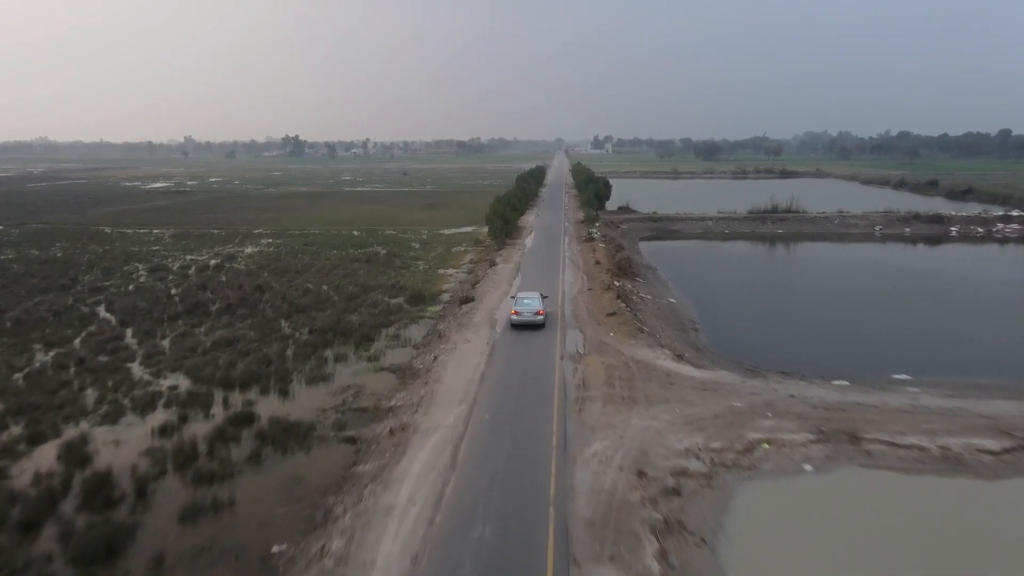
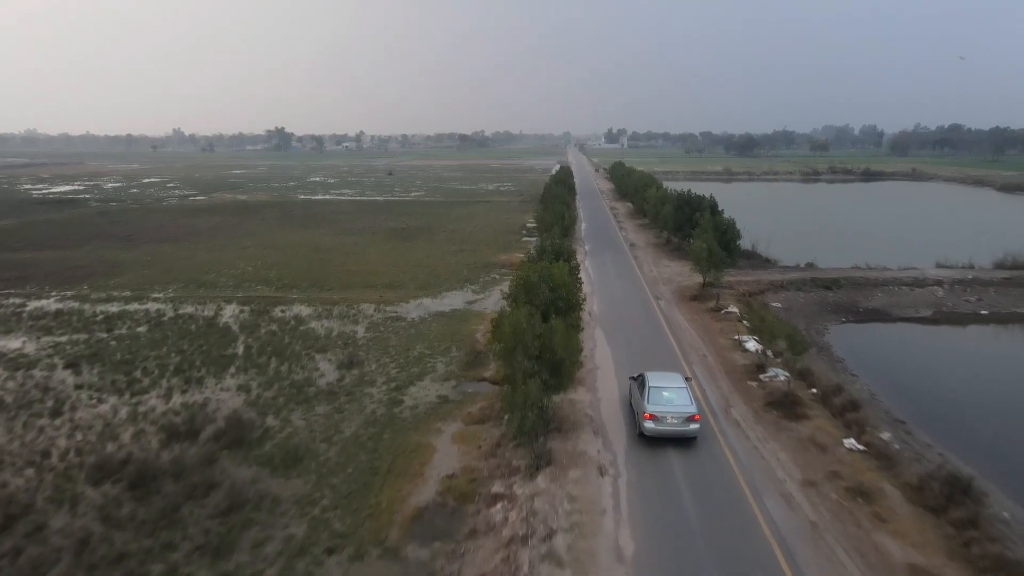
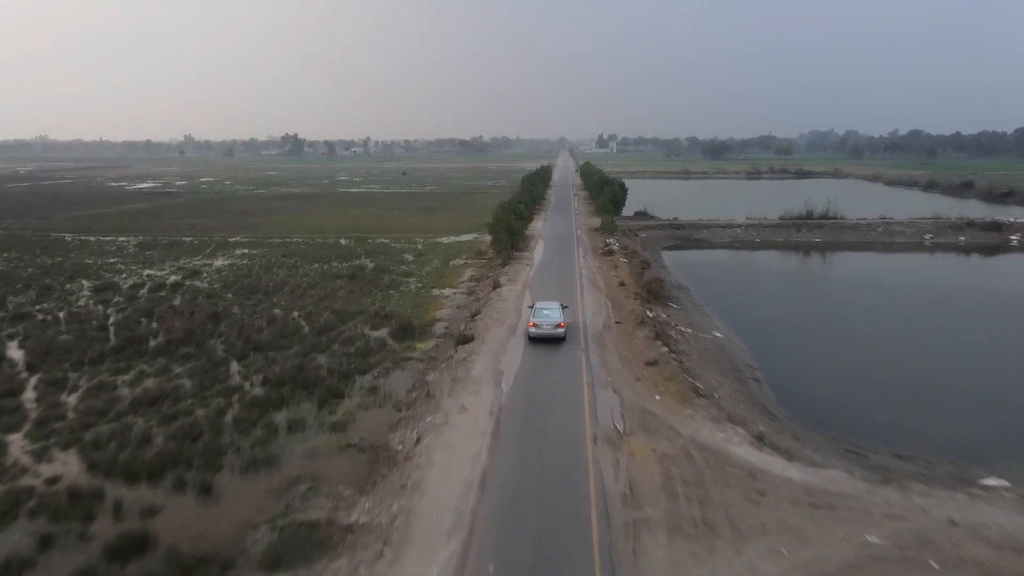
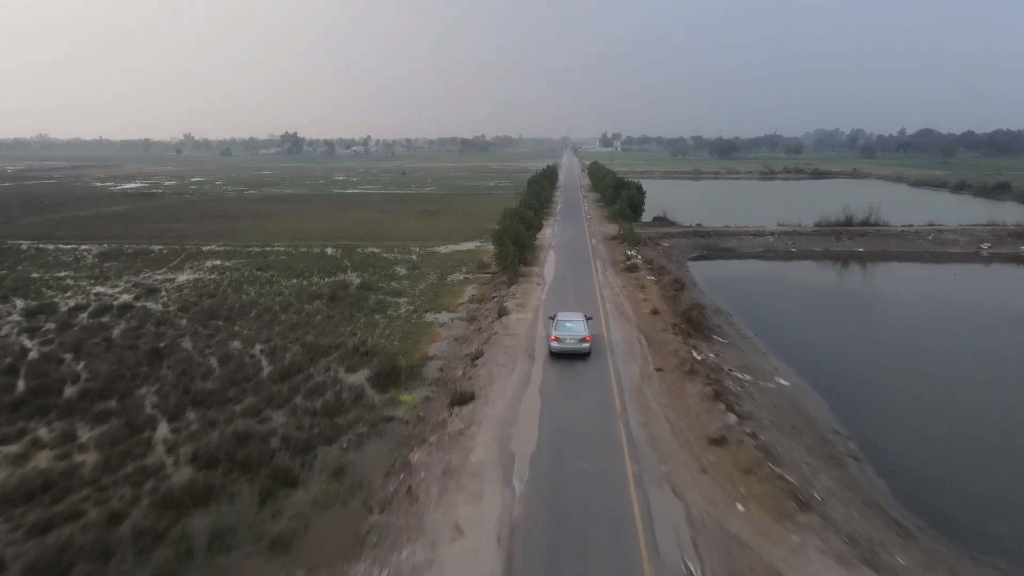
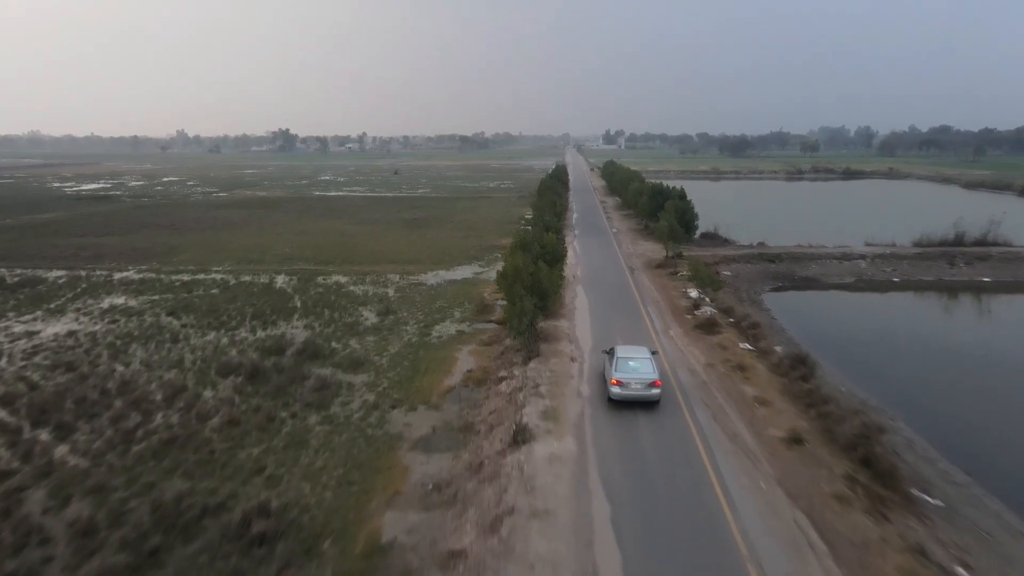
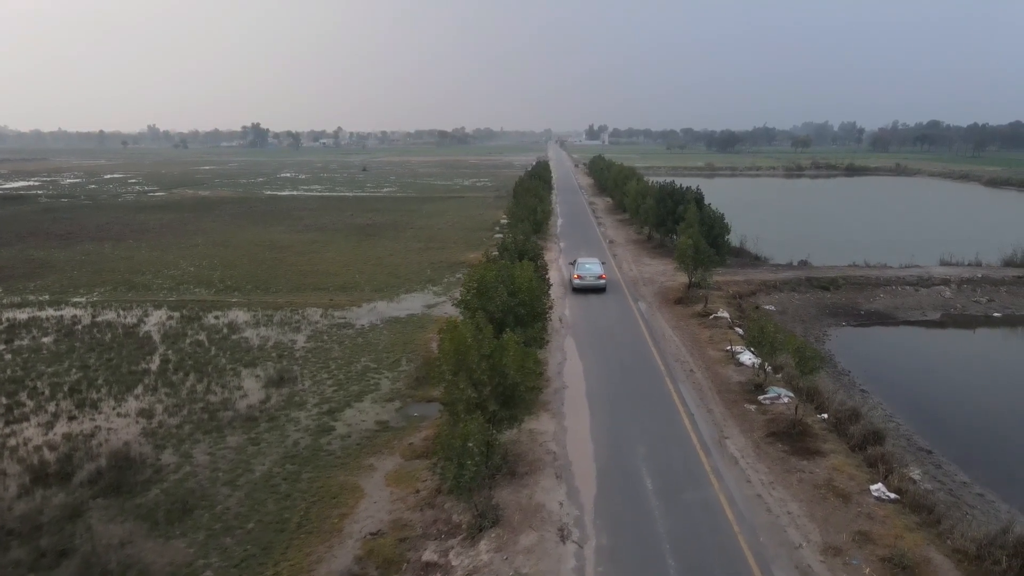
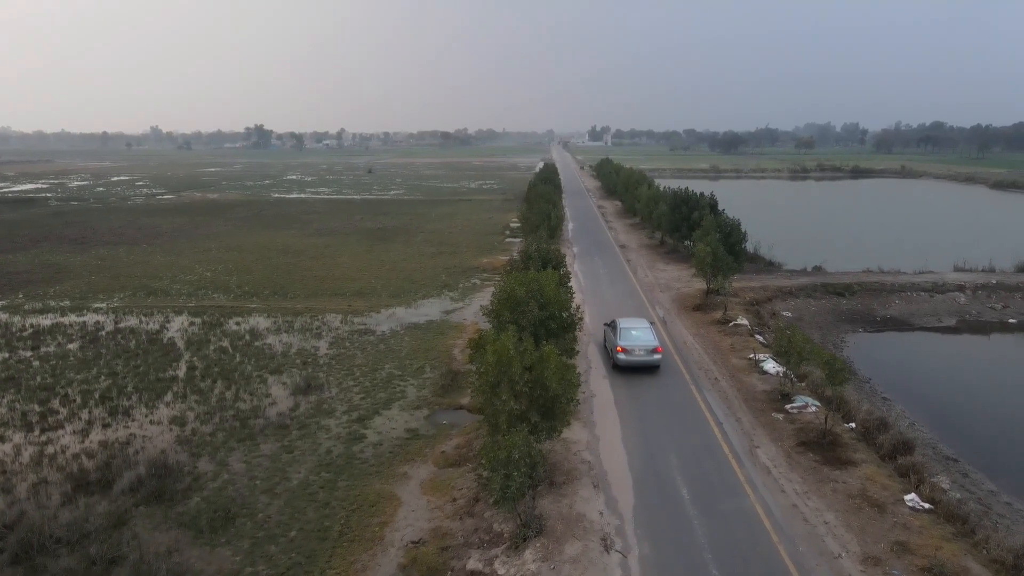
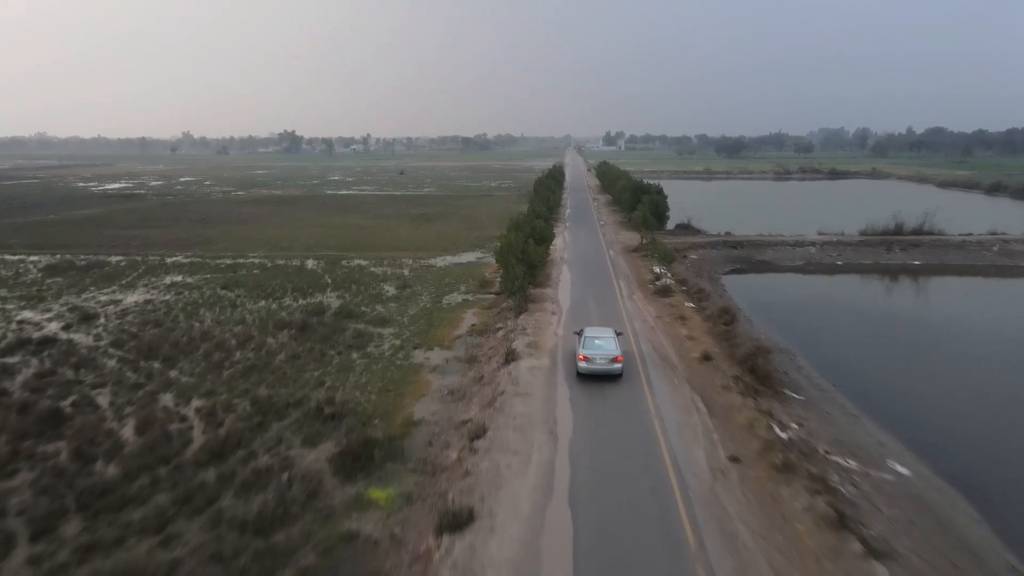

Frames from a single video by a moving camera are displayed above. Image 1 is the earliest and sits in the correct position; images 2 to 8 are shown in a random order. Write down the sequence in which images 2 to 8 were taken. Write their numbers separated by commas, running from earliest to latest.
3, 4, 8, 5, 2, 7, 6
